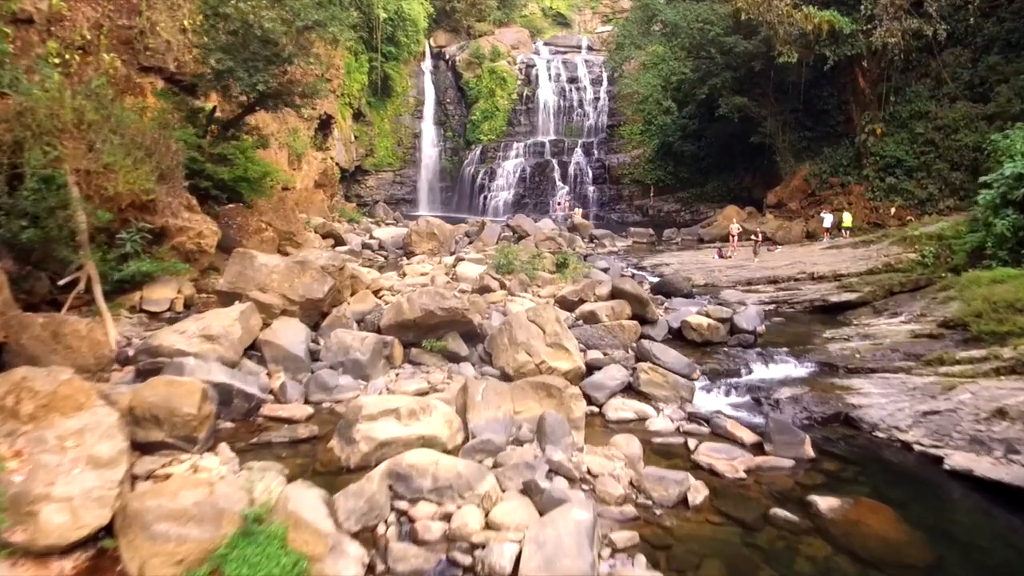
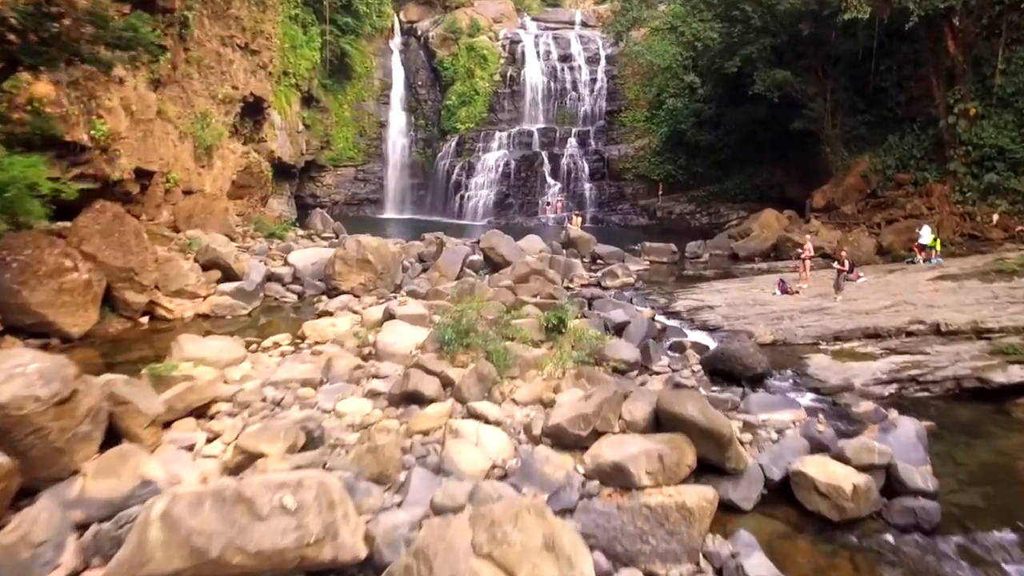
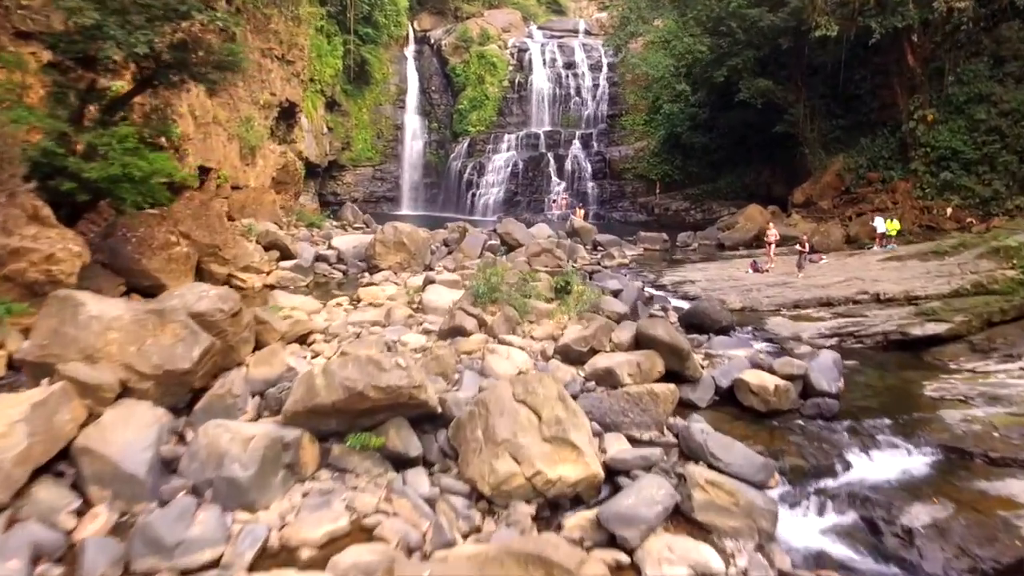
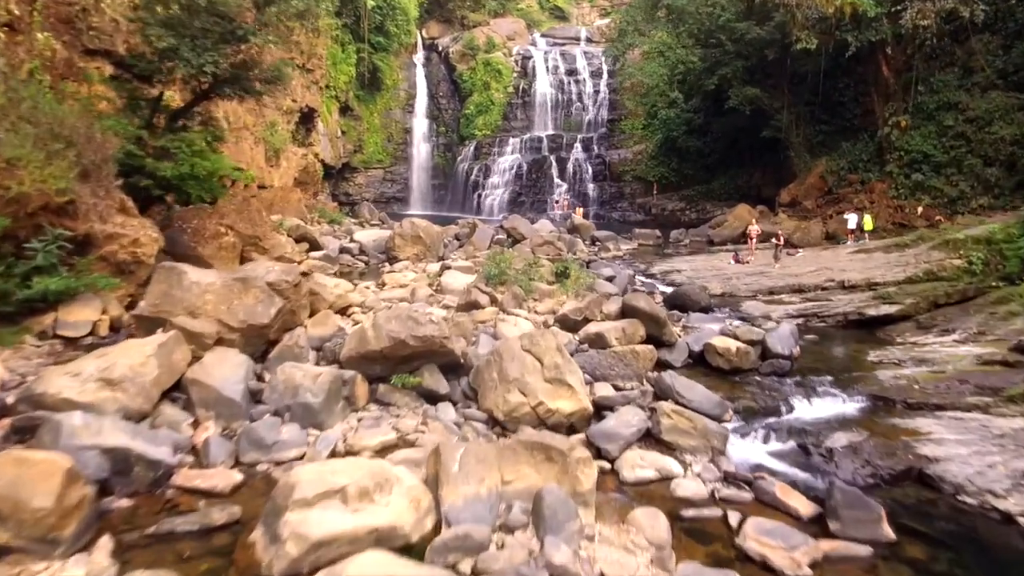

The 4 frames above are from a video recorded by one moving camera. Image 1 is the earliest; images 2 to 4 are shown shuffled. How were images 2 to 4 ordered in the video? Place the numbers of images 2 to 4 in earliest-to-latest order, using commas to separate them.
4, 3, 2
